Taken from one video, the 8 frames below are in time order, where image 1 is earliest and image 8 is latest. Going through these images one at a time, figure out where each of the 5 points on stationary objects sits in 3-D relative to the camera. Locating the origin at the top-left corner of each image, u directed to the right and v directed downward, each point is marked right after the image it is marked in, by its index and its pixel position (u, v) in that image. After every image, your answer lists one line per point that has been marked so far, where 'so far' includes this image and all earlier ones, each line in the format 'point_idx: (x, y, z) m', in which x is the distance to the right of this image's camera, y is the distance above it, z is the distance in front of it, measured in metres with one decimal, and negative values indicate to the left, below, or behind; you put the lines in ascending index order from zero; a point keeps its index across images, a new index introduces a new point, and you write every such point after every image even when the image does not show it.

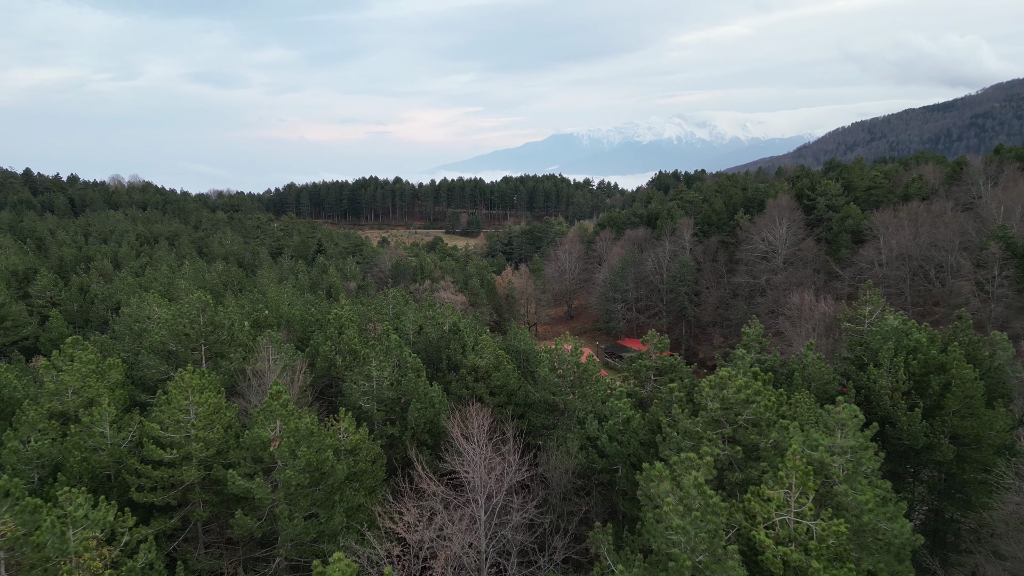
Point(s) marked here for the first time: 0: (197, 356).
0: (-8.5, -1.8, +18.8) m
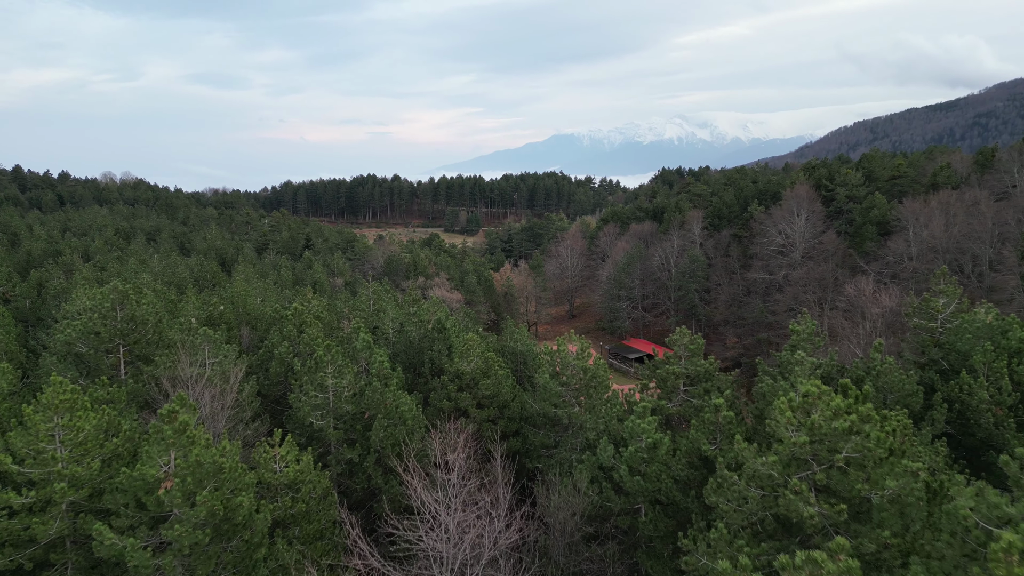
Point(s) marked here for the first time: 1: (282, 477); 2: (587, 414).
0: (-8.7, -1.5, +15.2) m
1: (-3.6, -3.0, +11.0) m
2: (+1.7, -2.8, +15.7) m
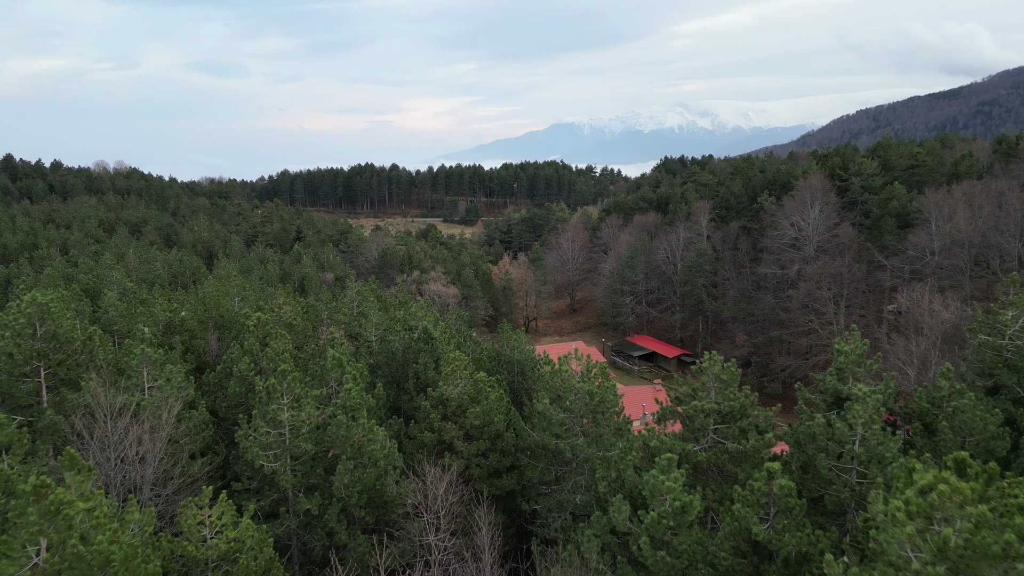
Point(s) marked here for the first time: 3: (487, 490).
0: (-8.8, -1.8, +12.8) m
1: (-3.8, -3.3, +8.6) m
2: (+1.6, -3.1, +13.4) m
3: (-0.6, -4.4, +14.8) m
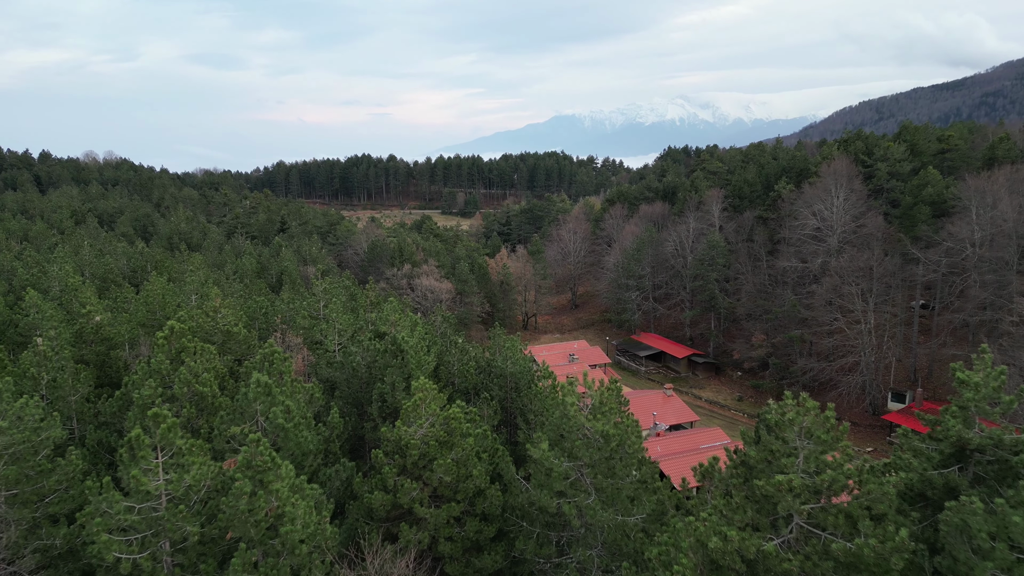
0: (-9.0, -1.8, +9.1) m
1: (-4.0, -3.4, +4.9) m
2: (+1.4, -3.1, +9.6) m
3: (-0.8, -4.5, +11.1) m
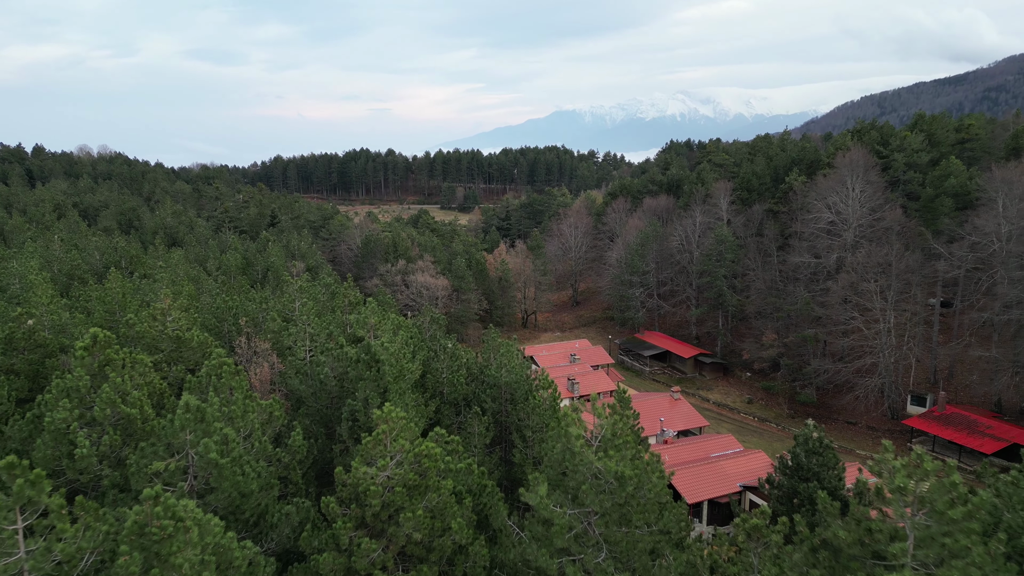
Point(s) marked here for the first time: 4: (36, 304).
0: (-9.1, -1.9, +7.0) m
1: (-4.1, -3.4, +2.8) m
2: (+1.2, -3.1, +7.5) m
3: (-0.9, -4.5, +9.0) m
4: (-13.0, -0.4, +18.9) m
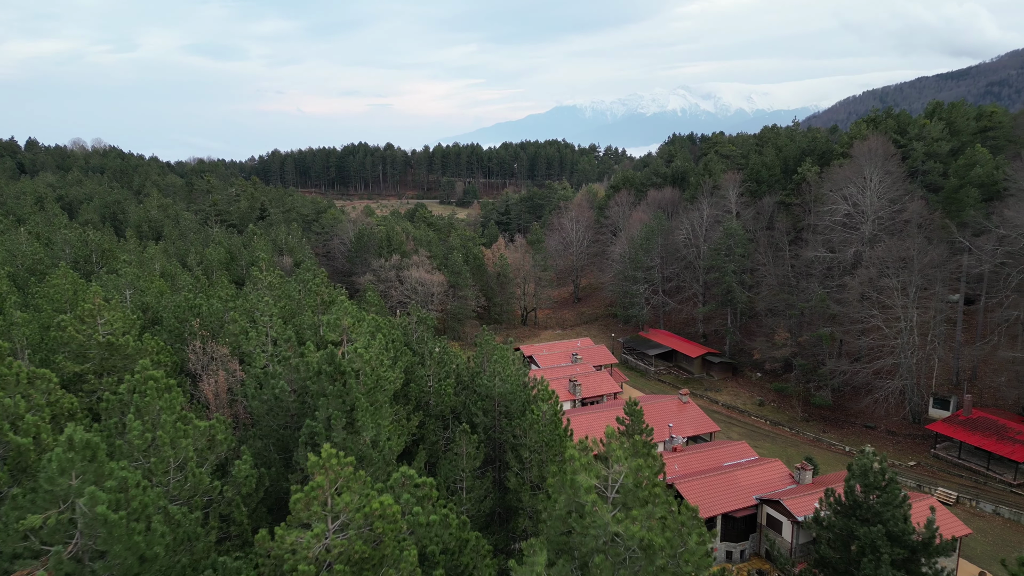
0: (-9.3, -1.8, +4.8) m
1: (-4.2, -3.4, +0.7) m
2: (+1.1, -3.1, +5.4) m
3: (-1.0, -4.5, +6.8) m
4: (-13.1, -0.3, +16.8) m
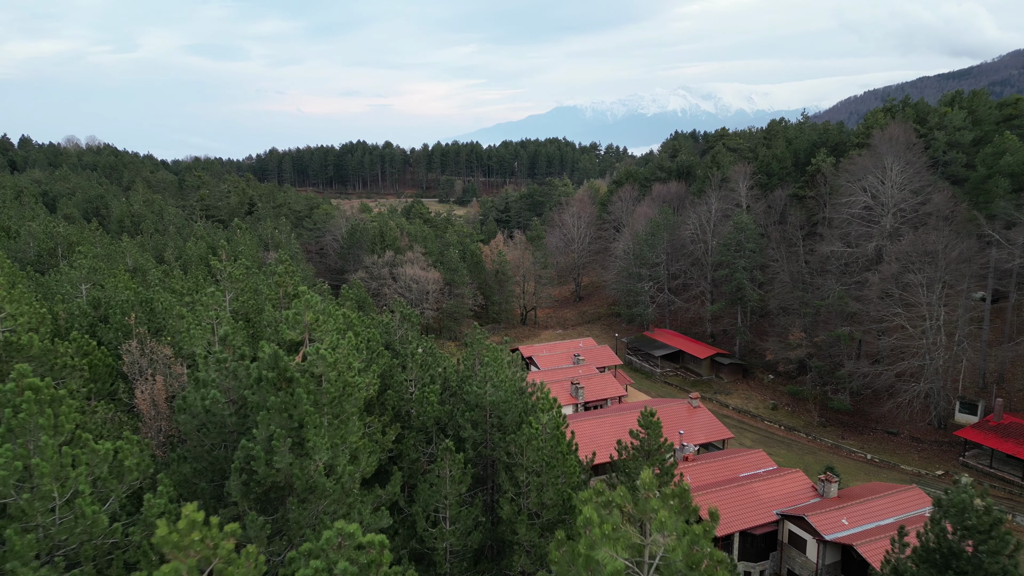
0: (-9.4, -1.7, +2.6) m
1: (-4.3, -3.2, -1.5) m
2: (+1.0, -2.9, +3.2) m
3: (-1.1, -4.3, +4.6) m
4: (-13.2, -0.2, +14.6) m
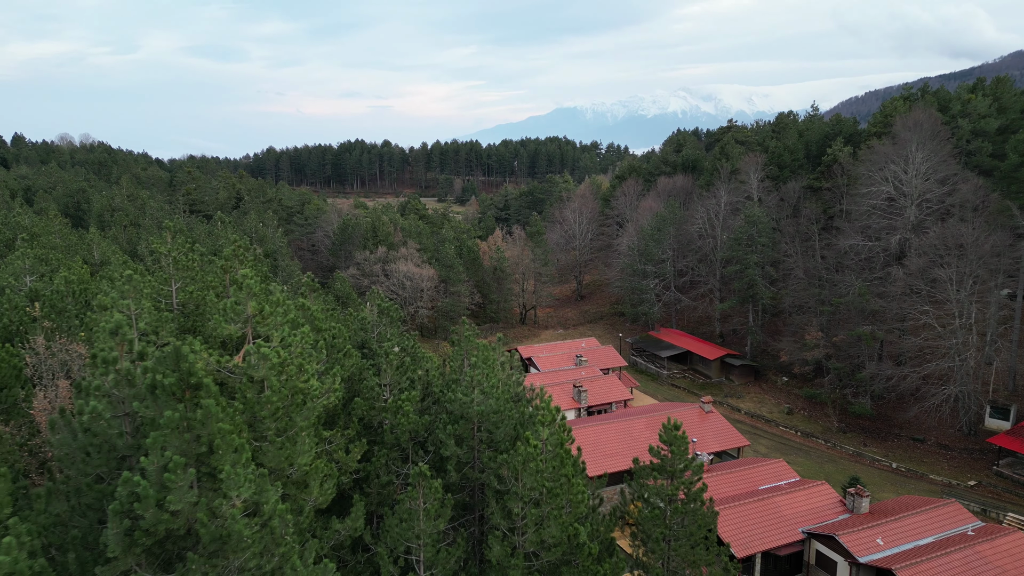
0: (-9.5, -1.4, +0.4) m
1: (-4.4, -3.0, -3.8) m
2: (+0.9, -2.7, +0.9) m
3: (-1.2, -4.0, +2.4) m
4: (-13.3, +0.1, +12.3) m
